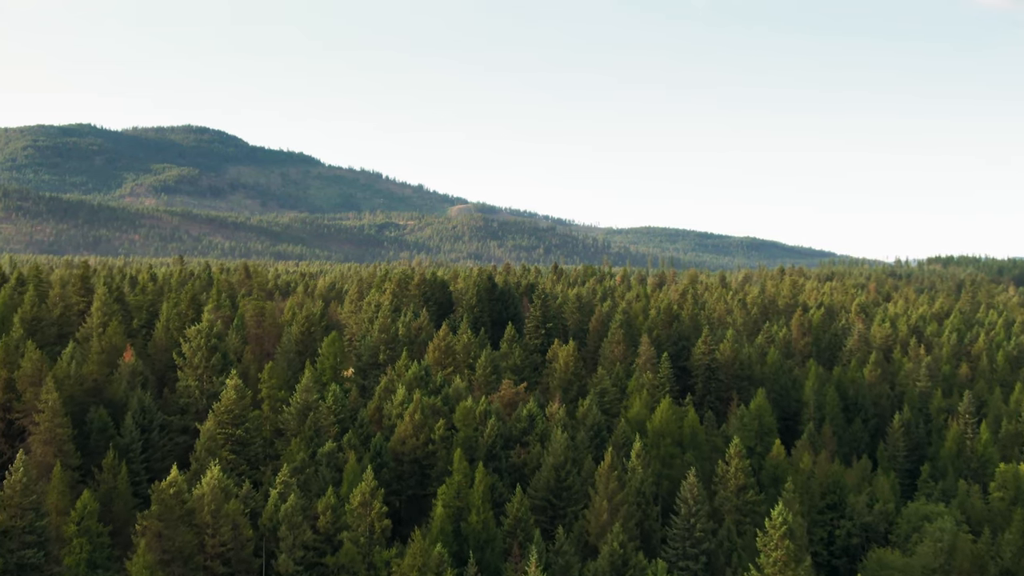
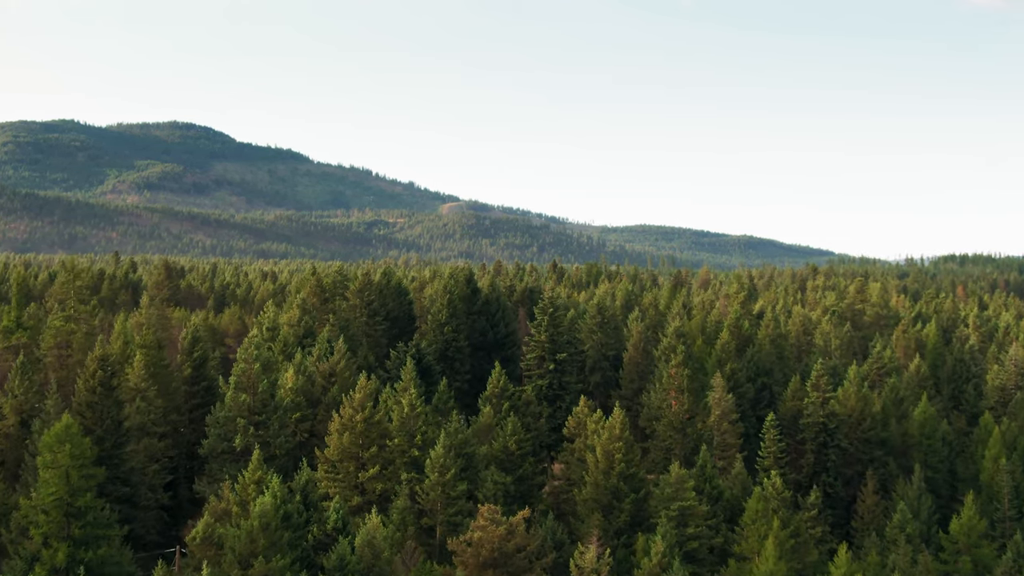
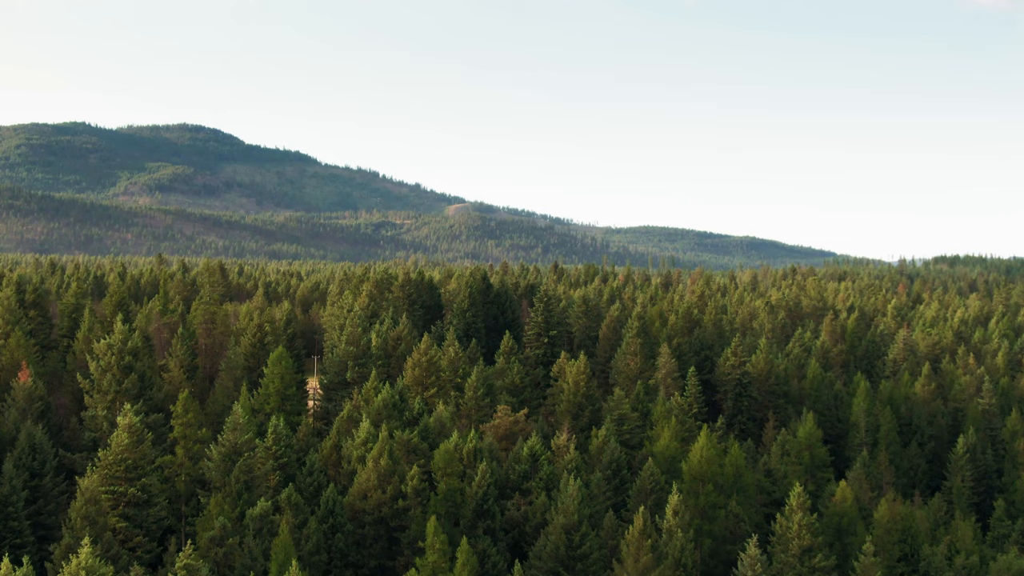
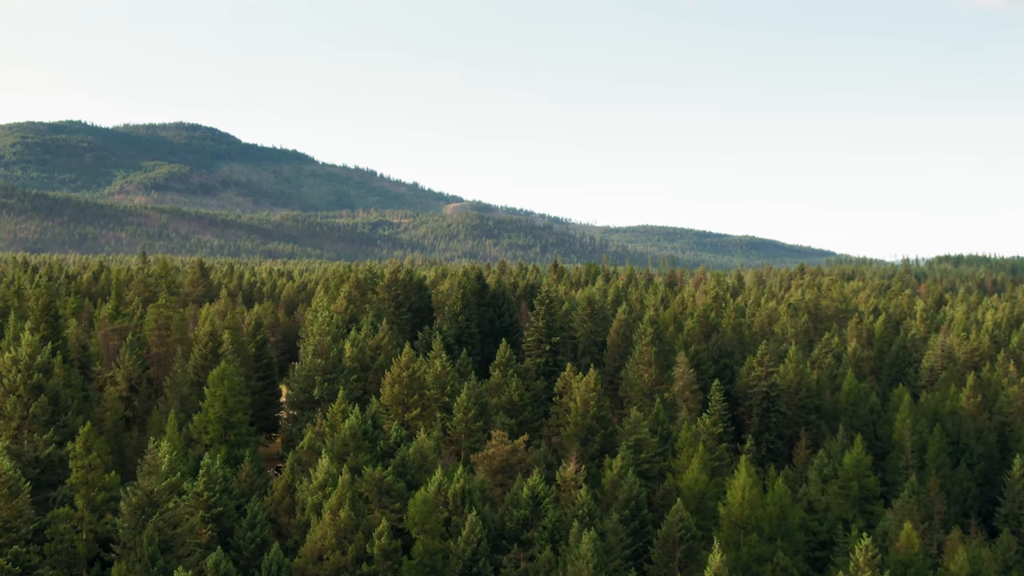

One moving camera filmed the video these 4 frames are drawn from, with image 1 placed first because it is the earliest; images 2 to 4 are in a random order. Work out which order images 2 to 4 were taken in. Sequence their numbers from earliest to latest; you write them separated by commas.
3, 4, 2
